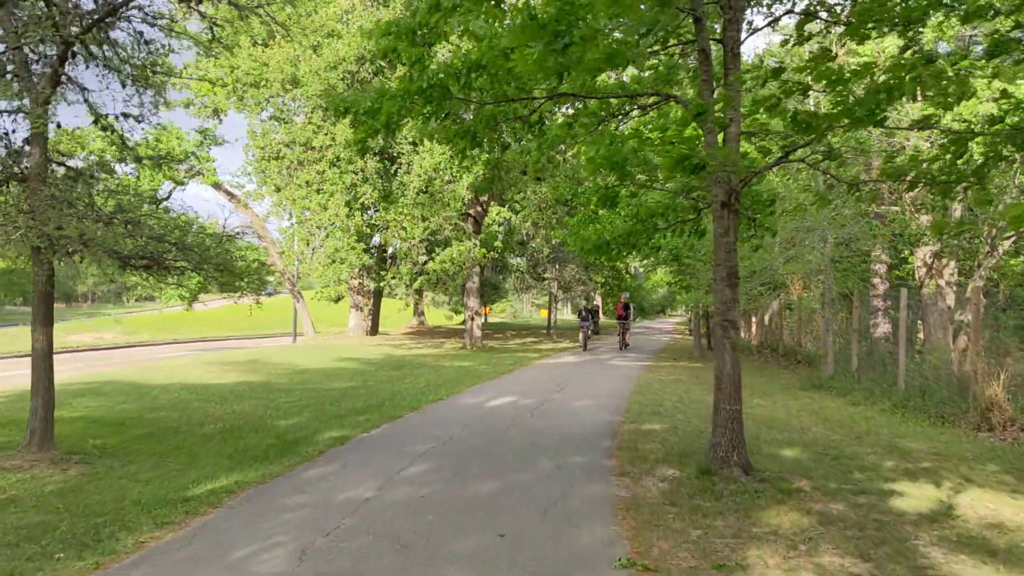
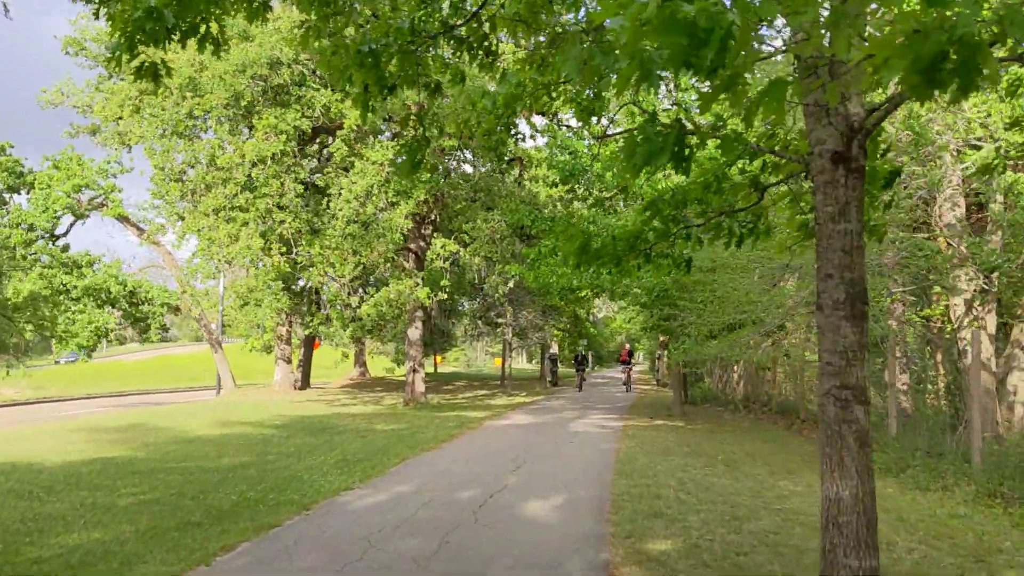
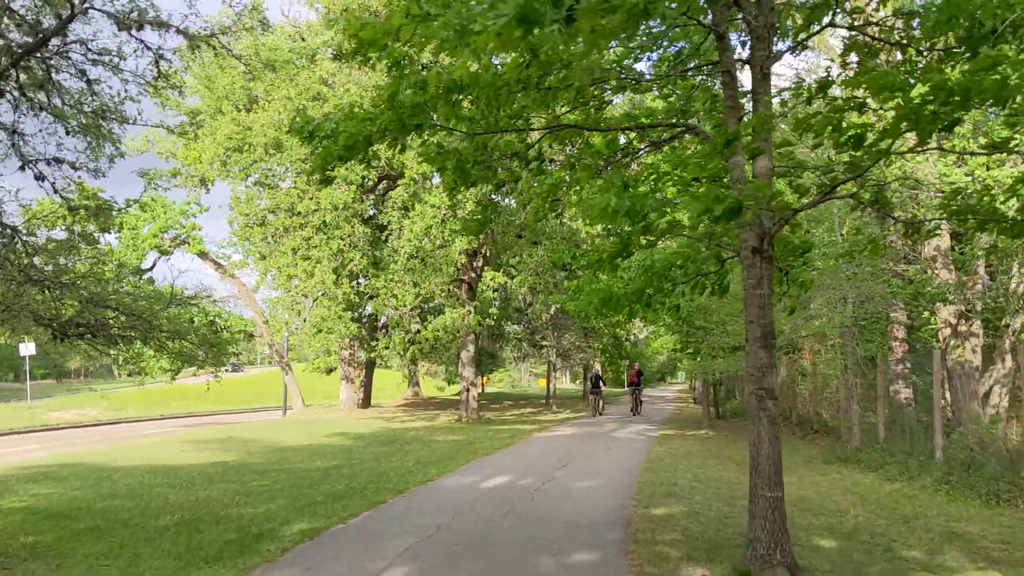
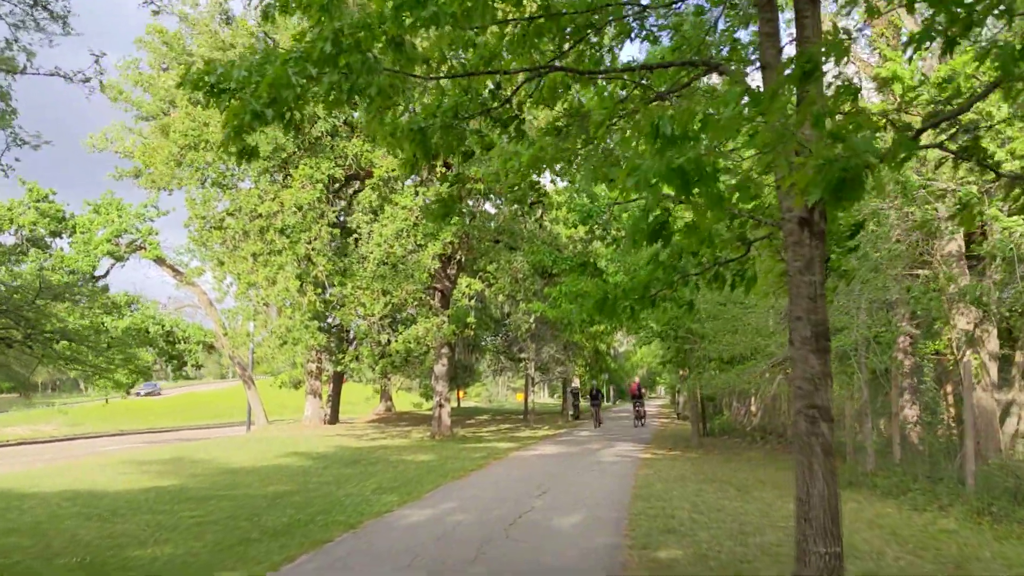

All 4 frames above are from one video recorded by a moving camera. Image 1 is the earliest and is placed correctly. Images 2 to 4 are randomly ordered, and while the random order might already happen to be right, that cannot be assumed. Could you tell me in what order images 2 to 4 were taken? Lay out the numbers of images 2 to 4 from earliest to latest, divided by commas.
3, 4, 2
